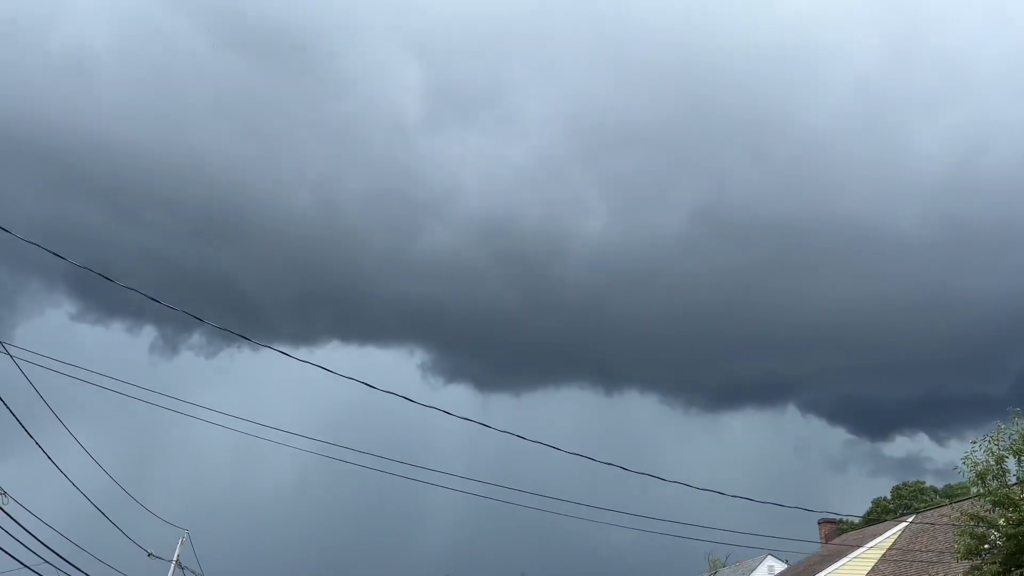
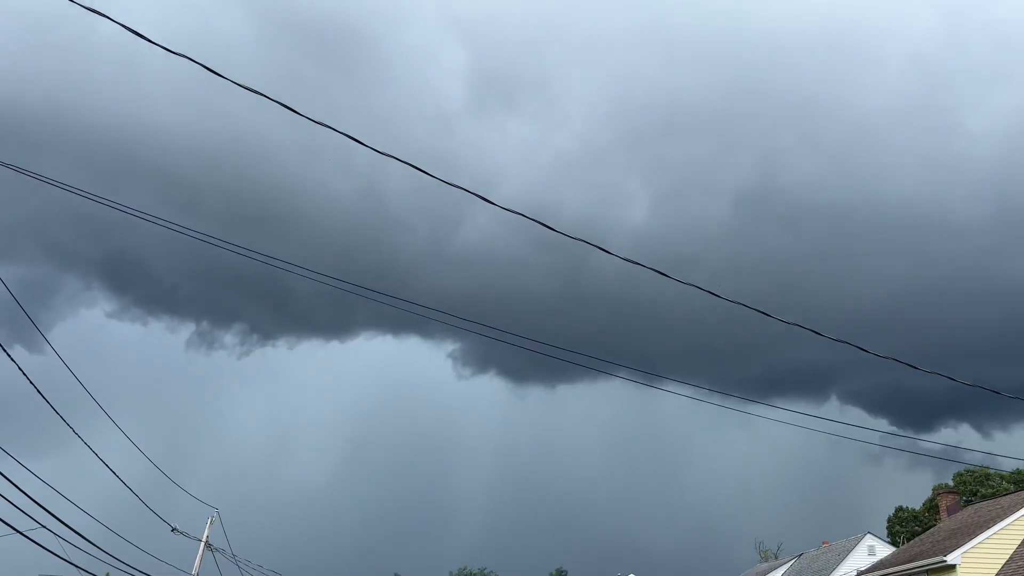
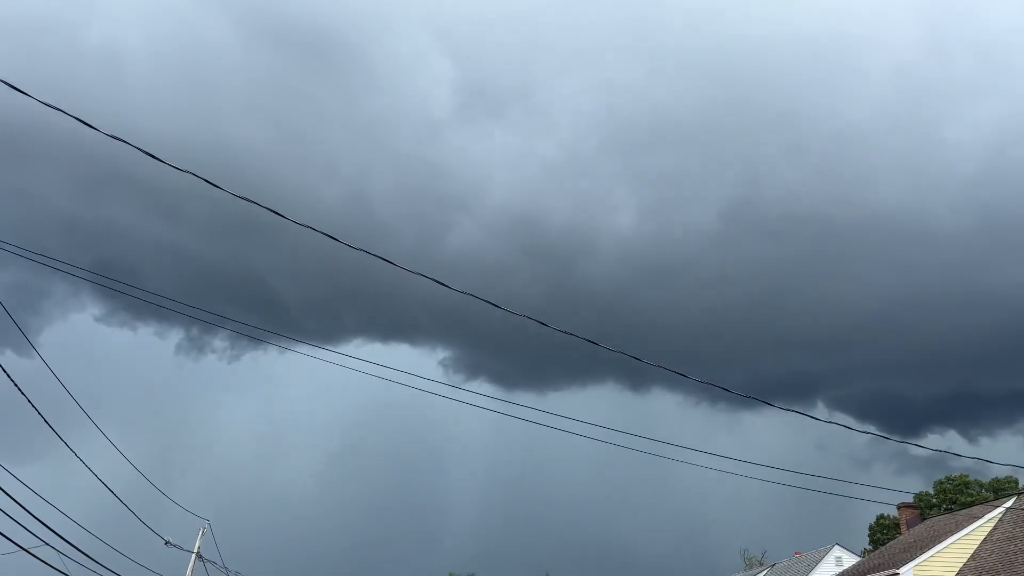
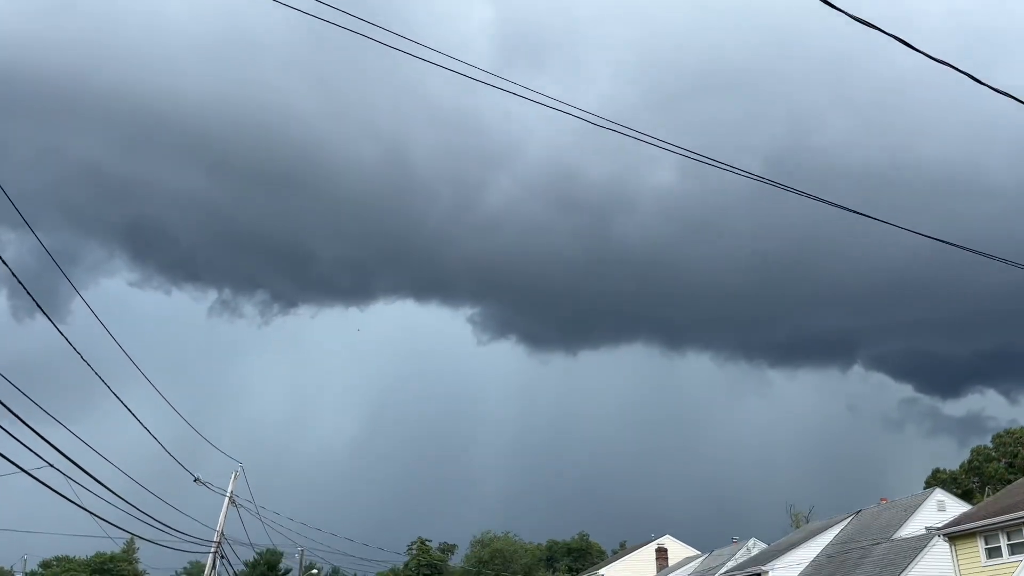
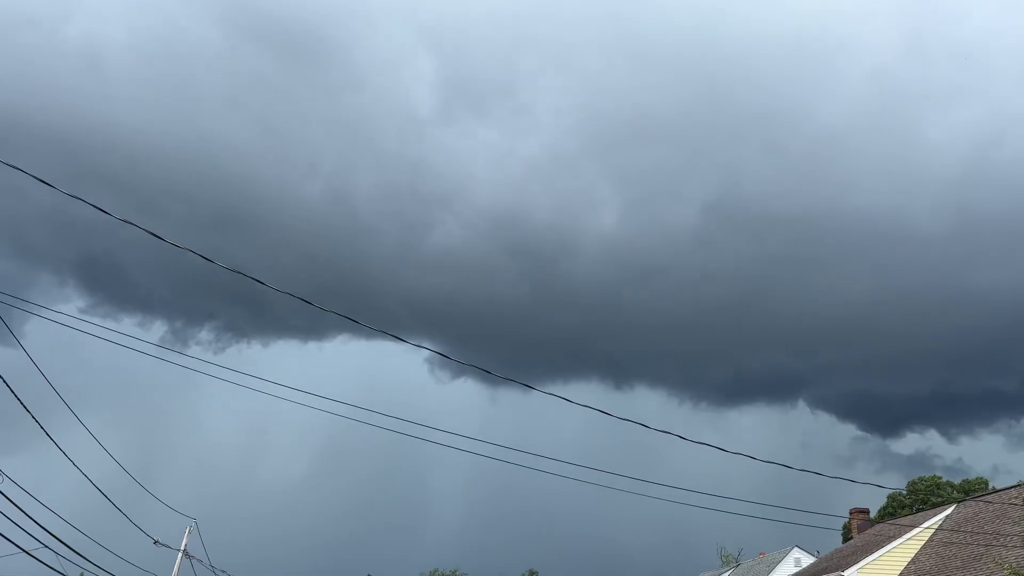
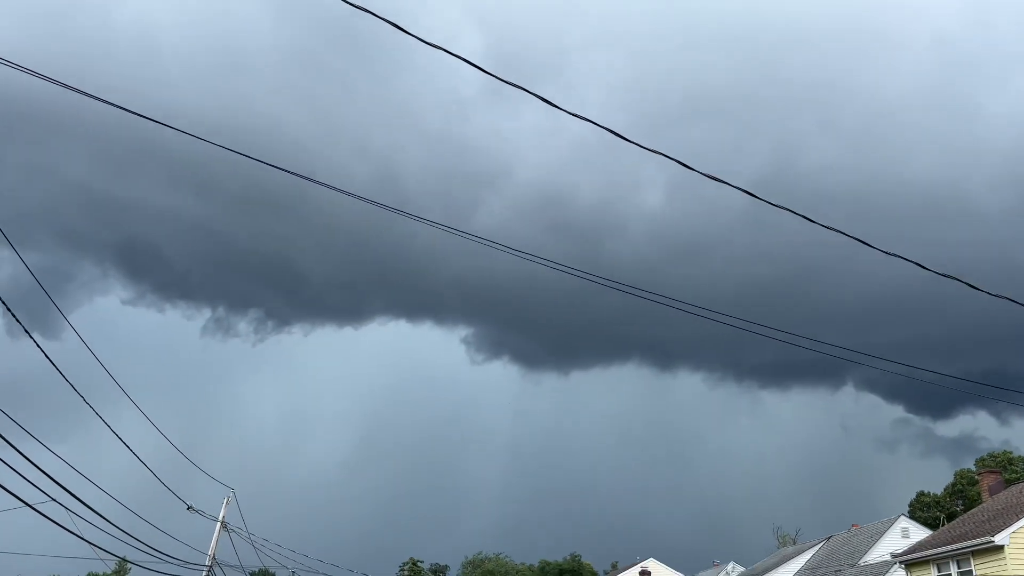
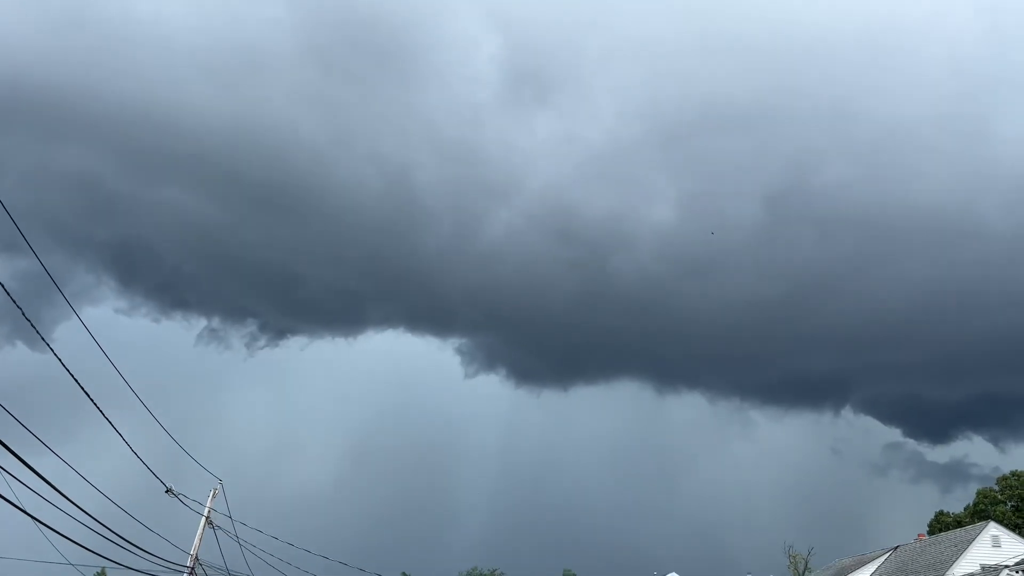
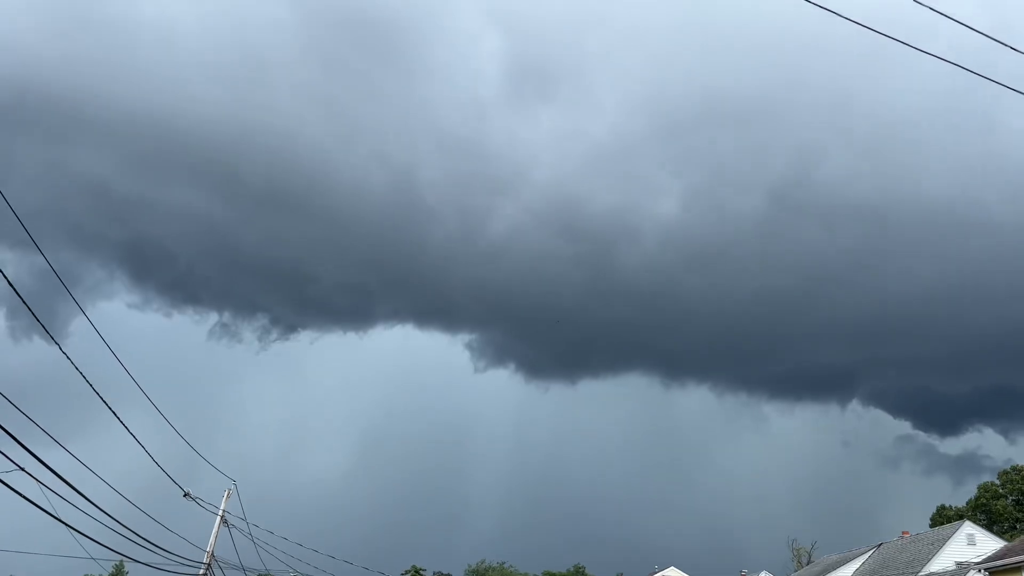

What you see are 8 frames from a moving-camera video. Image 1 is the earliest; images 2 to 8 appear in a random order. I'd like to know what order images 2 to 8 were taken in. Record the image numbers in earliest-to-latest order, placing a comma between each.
5, 3, 2, 6, 4, 8, 7
